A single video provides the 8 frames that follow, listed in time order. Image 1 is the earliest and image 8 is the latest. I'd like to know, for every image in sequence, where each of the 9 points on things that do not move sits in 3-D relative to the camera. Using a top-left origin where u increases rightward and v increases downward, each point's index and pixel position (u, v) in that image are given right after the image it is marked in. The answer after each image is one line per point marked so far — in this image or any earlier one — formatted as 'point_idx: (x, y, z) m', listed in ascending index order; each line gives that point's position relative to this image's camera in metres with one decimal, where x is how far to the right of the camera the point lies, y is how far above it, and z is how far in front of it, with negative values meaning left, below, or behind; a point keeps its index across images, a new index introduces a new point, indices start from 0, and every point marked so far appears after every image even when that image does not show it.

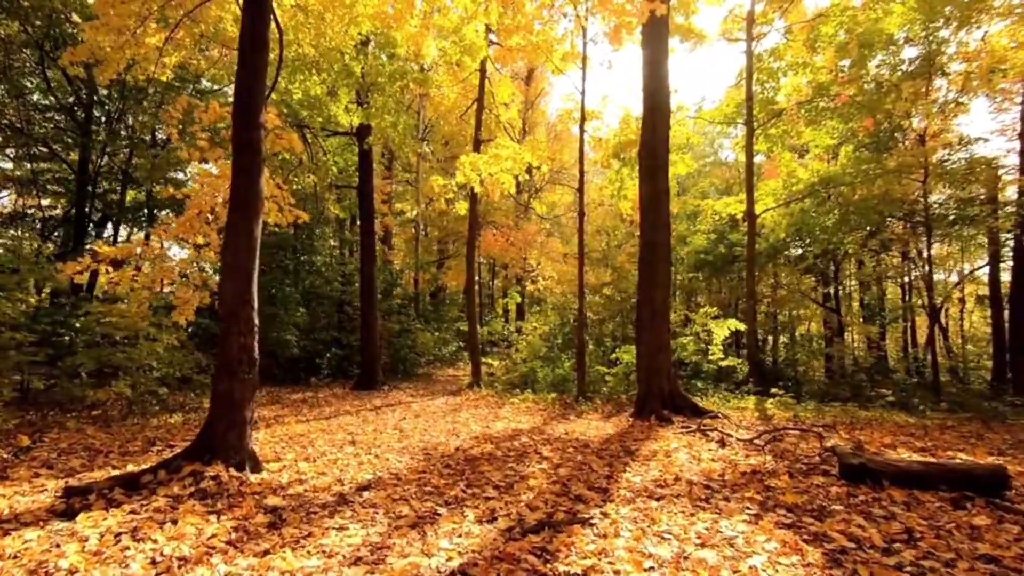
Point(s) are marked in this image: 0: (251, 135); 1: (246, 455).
0: (-2.4, +1.4, +4.9) m
1: (-2.3, -1.5, +4.7) m
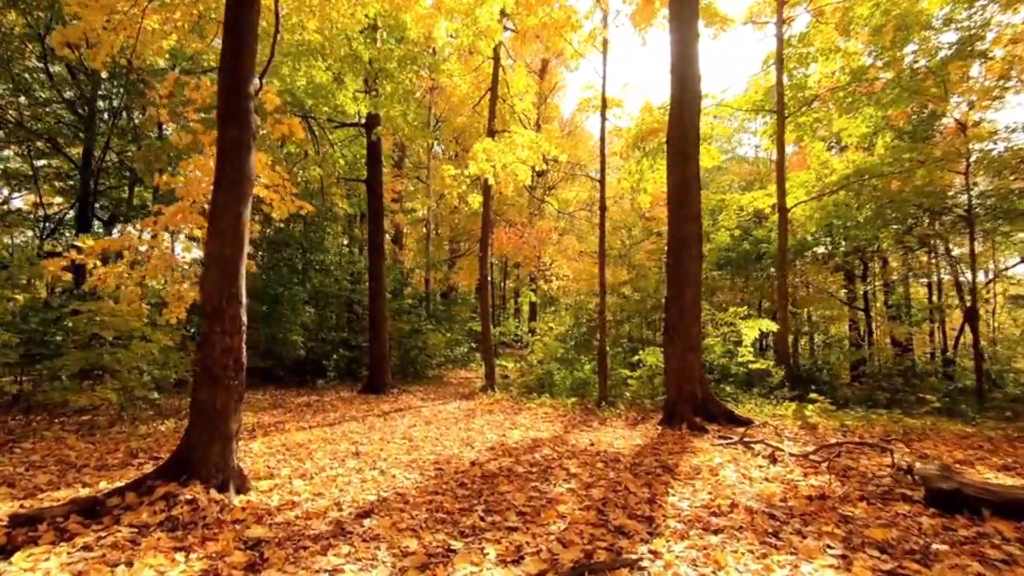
0: (-2.2, +1.5, +4.3) m
1: (-2.2, -1.4, +4.1) m
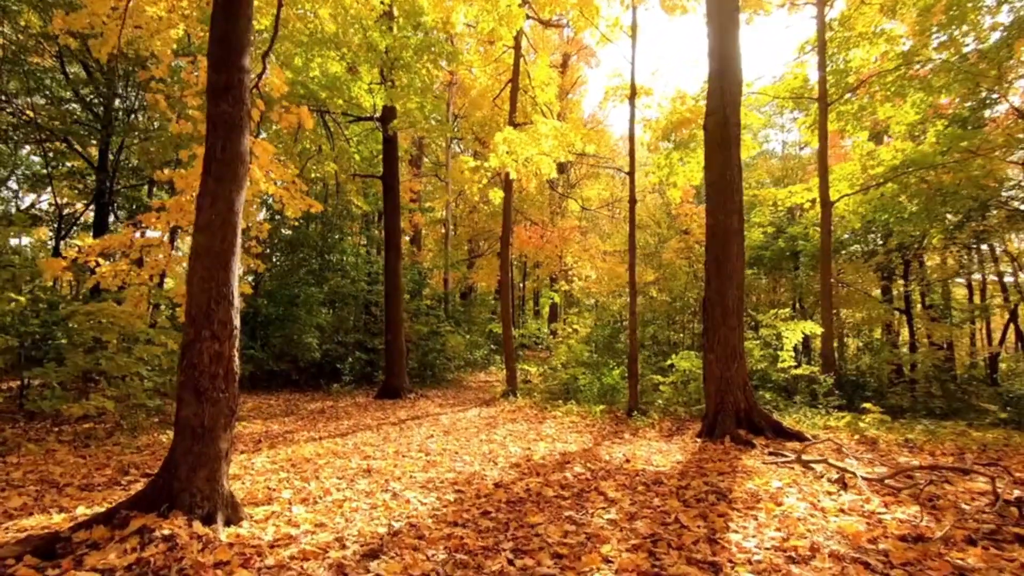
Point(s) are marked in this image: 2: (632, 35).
0: (-2.0, +1.5, +3.8) m
1: (-1.9, -1.4, +3.5) m
2: (+2.3, +4.9, +10.3) m
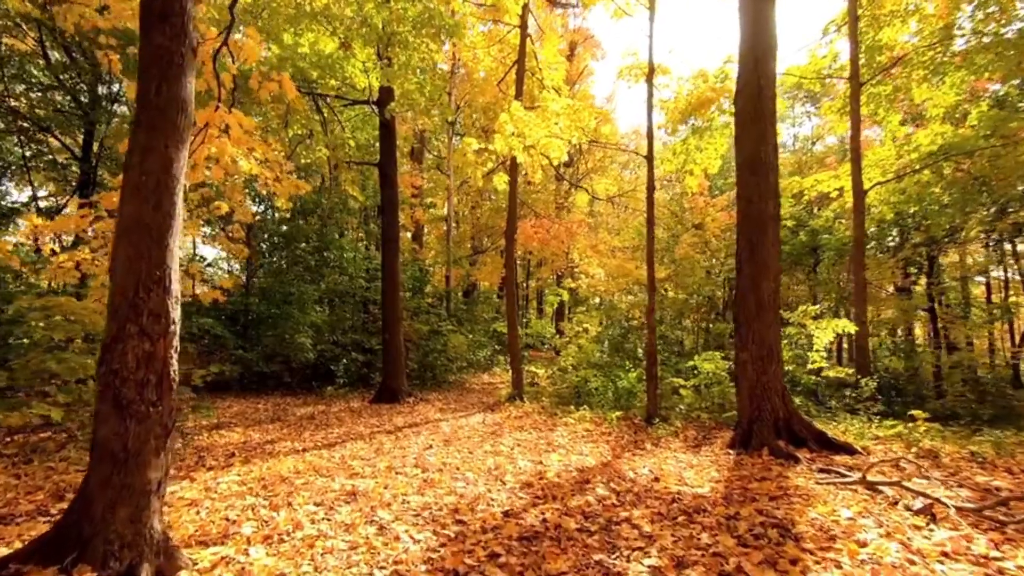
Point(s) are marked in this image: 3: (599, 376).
0: (-1.9, +1.6, +3.0) m
1: (-1.9, -1.3, +2.7) m
2: (+2.4, +5.0, +9.5) m
3: (+1.8, -1.8, +10.9) m
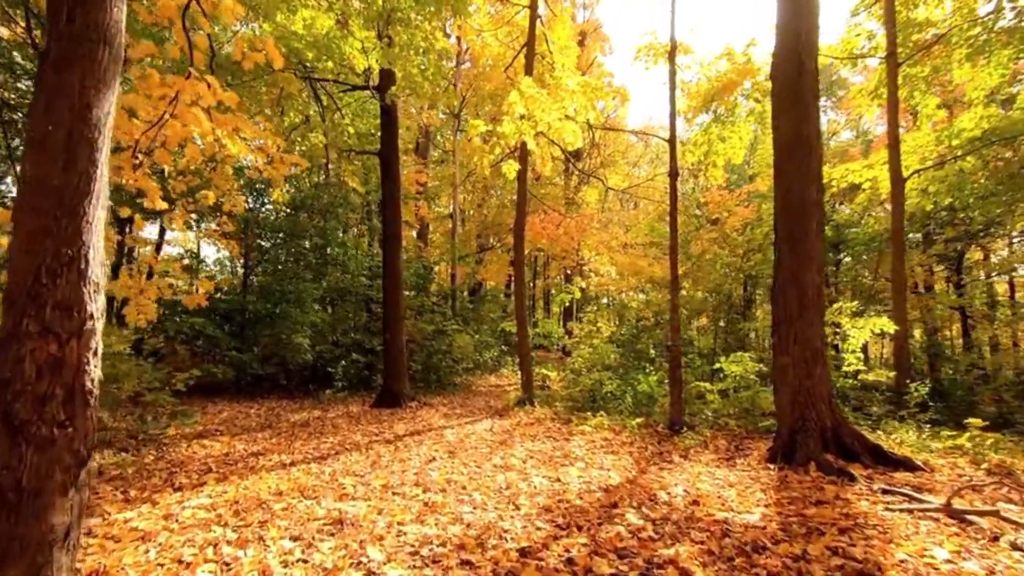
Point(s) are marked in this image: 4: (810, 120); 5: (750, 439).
0: (-1.8, +1.6, +2.3) m
1: (-1.8, -1.3, +2.0) m
2: (+2.6, +5.1, +8.8) m
3: (+2.0, -1.7, +10.2) m
4: (+3.4, +1.9, +6.1) m
5: (+3.1, -2.0, +7.1) m
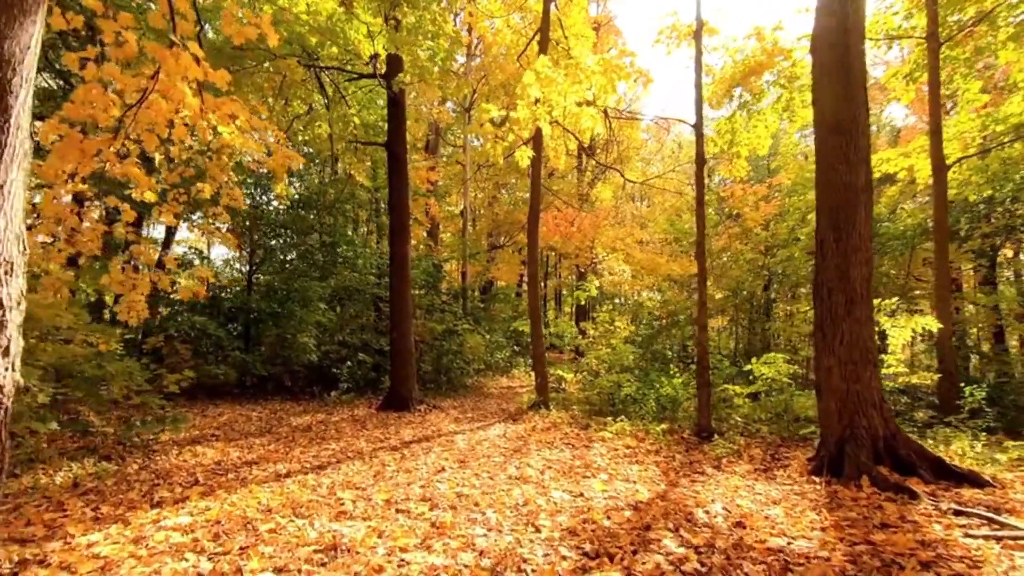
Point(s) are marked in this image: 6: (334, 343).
0: (-1.7, +1.7, +1.8) m
1: (-1.7, -1.2, +1.5) m
2: (+2.8, +5.1, +8.2) m
3: (+2.2, -1.7, +9.7) m
4: (+3.6, +2.0, +5.5) m
5: (+3.3, -1.9, +6.5) m
6: (-4.0, -1.2, +12.1) m
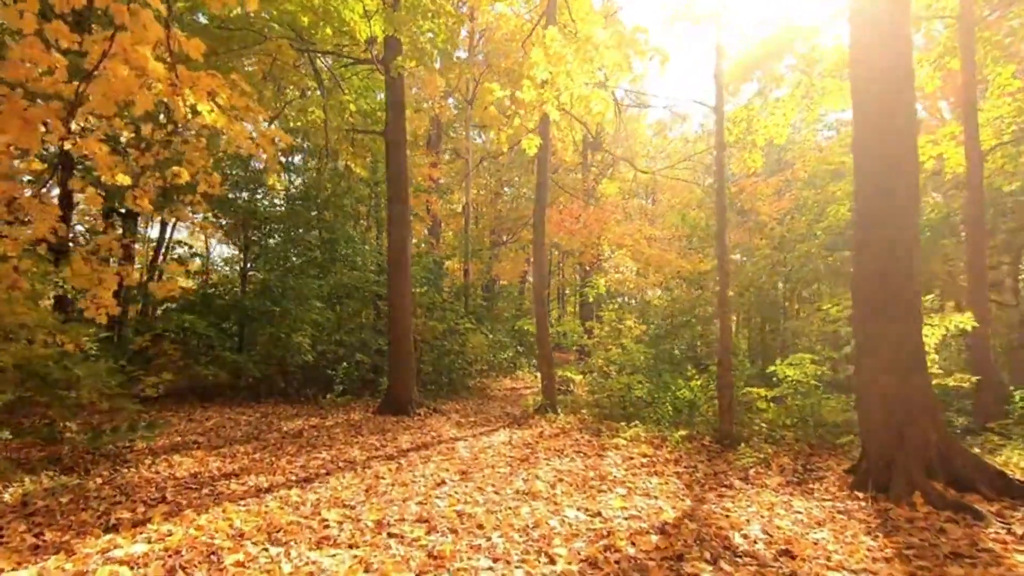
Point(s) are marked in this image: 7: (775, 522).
0: (-1.7, +1.8, +1.3) m
1: (-1.6, -1.1, +1.0) m
2: (+2.9, +5.2, +7.7) m
3: (+2.3, -1.6, +9.1) m
4: (+3.6, +2.1, +5.0) m
5: (+3.4, -1.9, +5.9) m
6: (-3.9, -1.2, +11.6) m
7: (+2.0, -1.8, +4.1) m
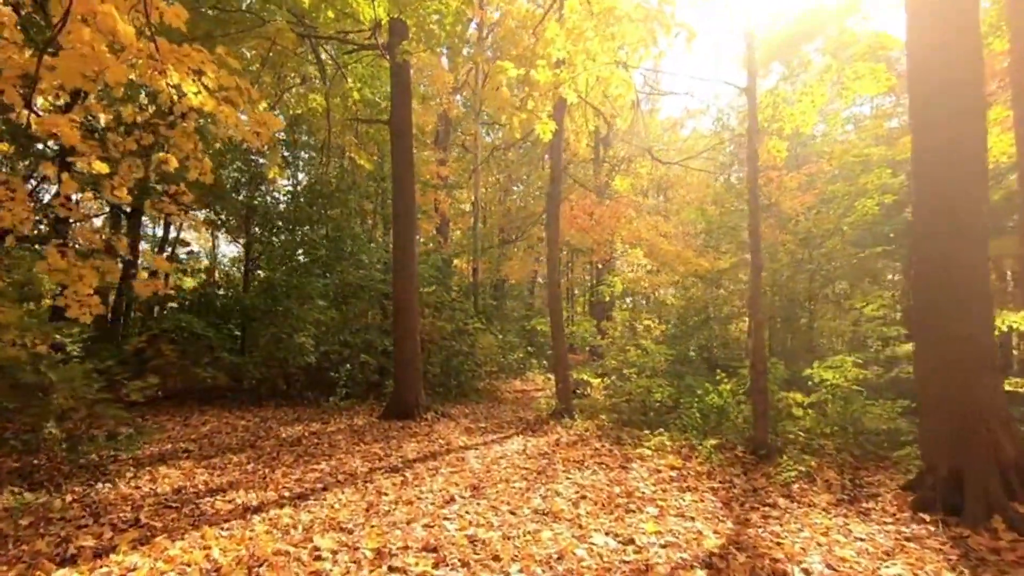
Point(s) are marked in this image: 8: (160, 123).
0: (-1.6, +1.8, +0.8) m
1: (-1.5, -1.1, +0.5) m
2: (+3.1, +5.2, +7.1) m
3: (+2.5, -1.6, +8.5) m
4: (+3.8, +2.1, +4.4) m
5: (+3.6, -1.8, +5.4) m
6: (-3.7, -1.1, +11.1) m
7: (+2.1, -1.7, +3.5) m
8: (-3.3, +1.5, +5.0) m
